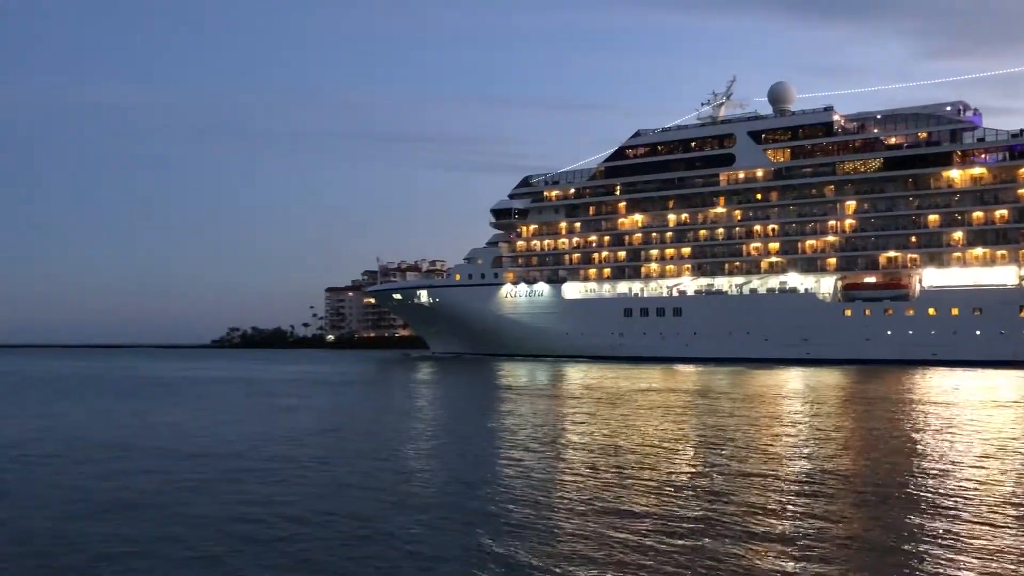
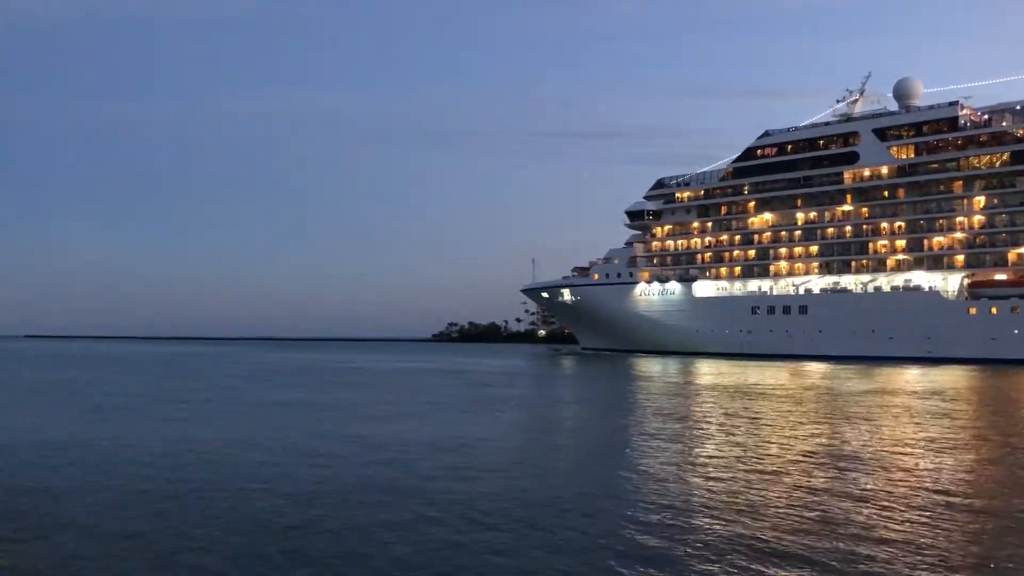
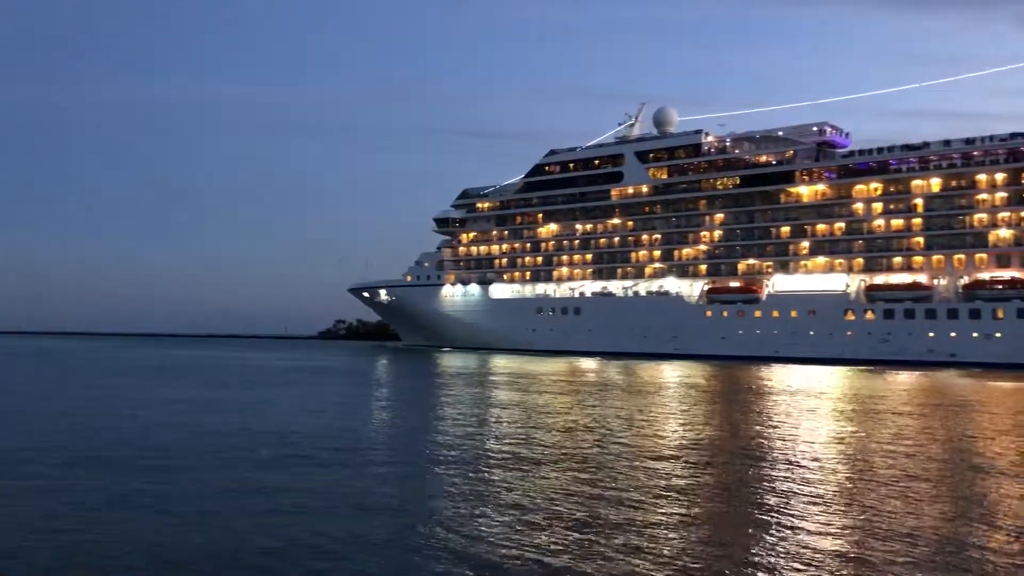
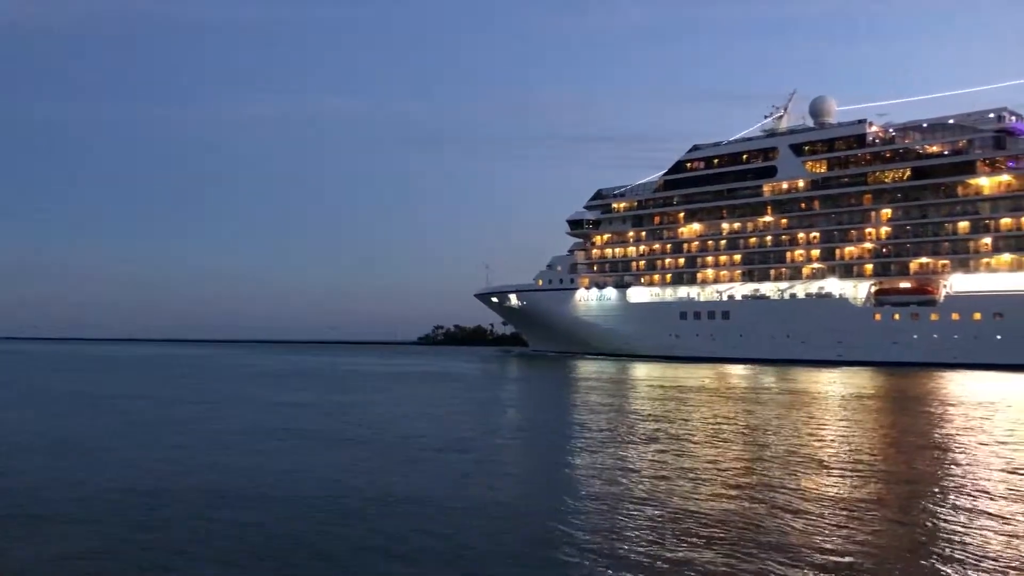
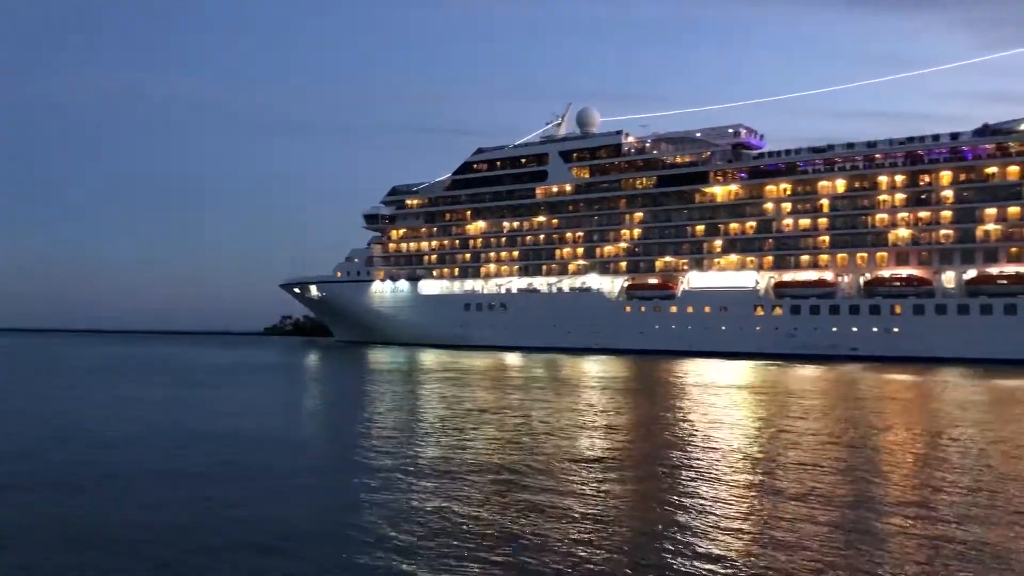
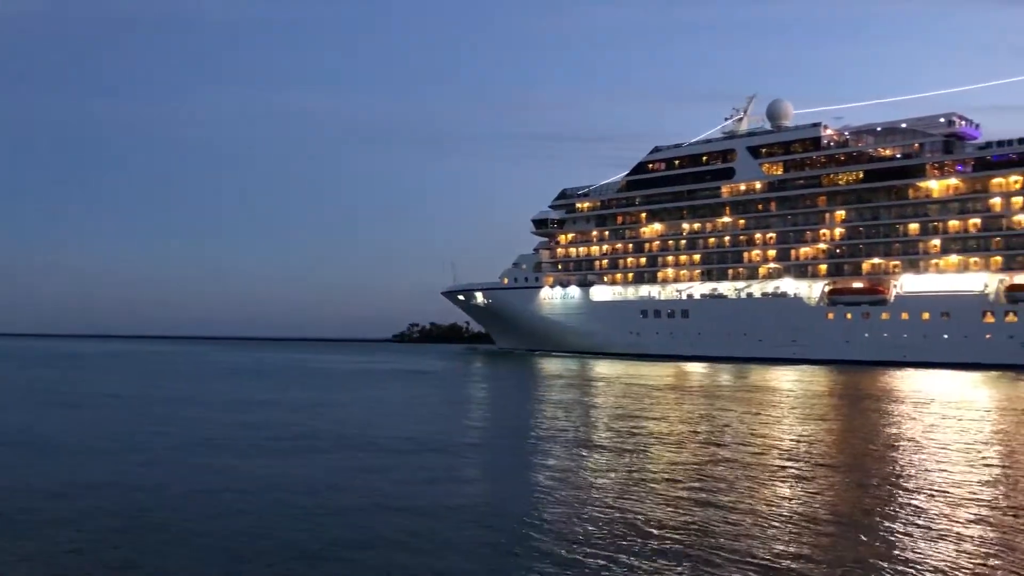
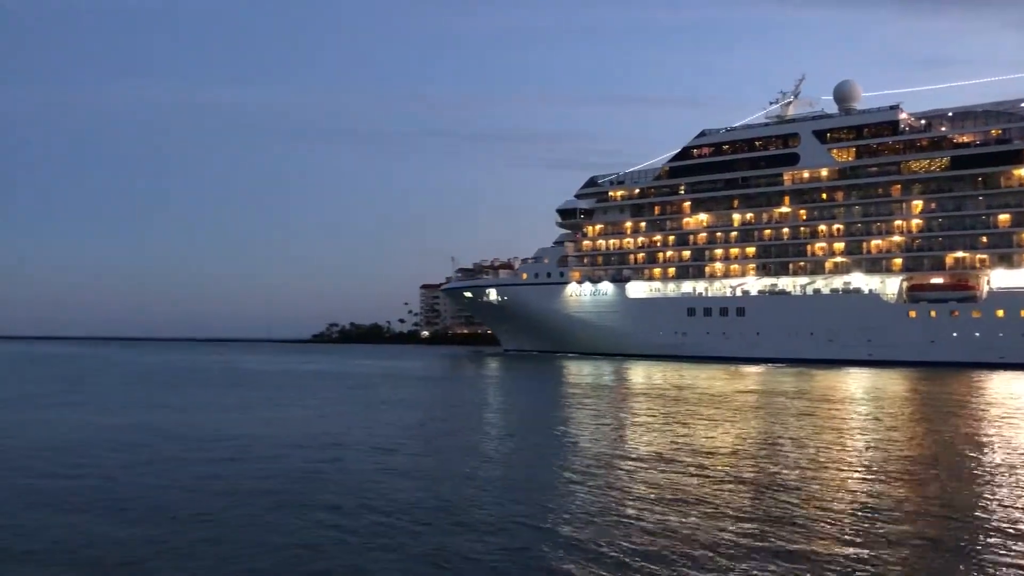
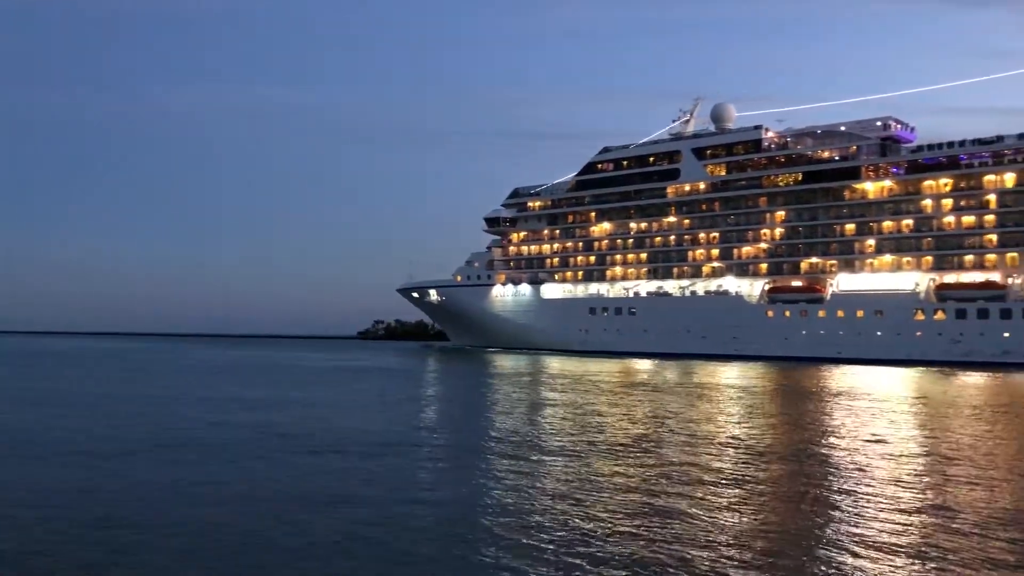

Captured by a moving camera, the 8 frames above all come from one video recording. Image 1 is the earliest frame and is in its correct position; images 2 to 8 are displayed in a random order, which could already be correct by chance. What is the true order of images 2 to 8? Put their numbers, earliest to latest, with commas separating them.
7, 2, 4, 6, 8, 3, 5
